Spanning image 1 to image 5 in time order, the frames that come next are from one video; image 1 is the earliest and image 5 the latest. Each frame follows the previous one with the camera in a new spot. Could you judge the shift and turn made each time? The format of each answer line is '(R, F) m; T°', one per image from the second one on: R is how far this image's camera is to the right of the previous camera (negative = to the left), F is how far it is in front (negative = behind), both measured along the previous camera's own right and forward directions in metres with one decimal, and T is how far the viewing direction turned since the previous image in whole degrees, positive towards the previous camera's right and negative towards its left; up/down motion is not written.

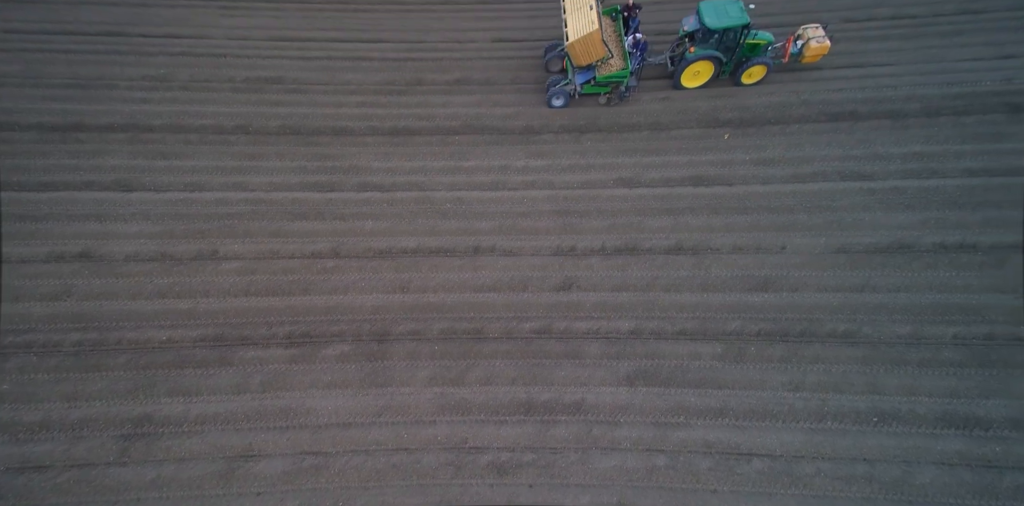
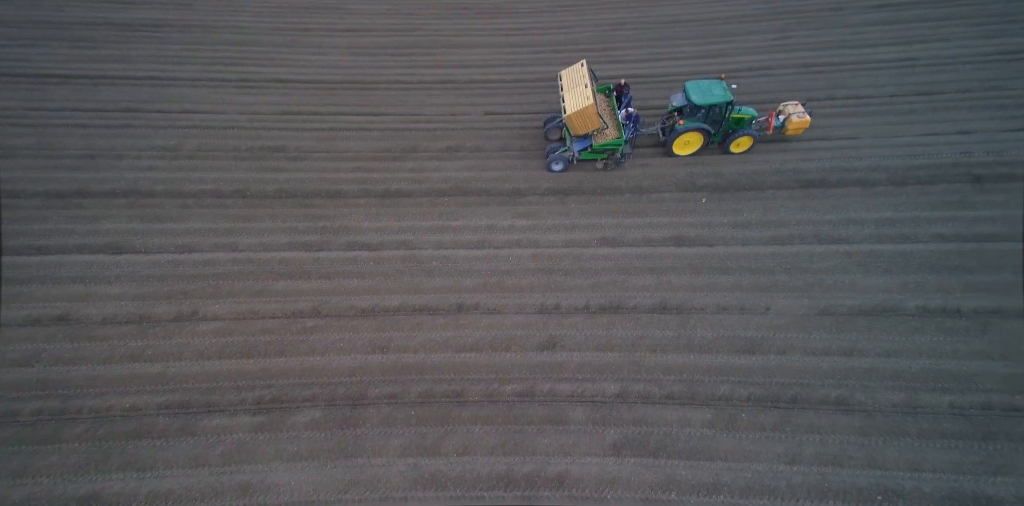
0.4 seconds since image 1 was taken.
(0.0, 0.0) m; +1°
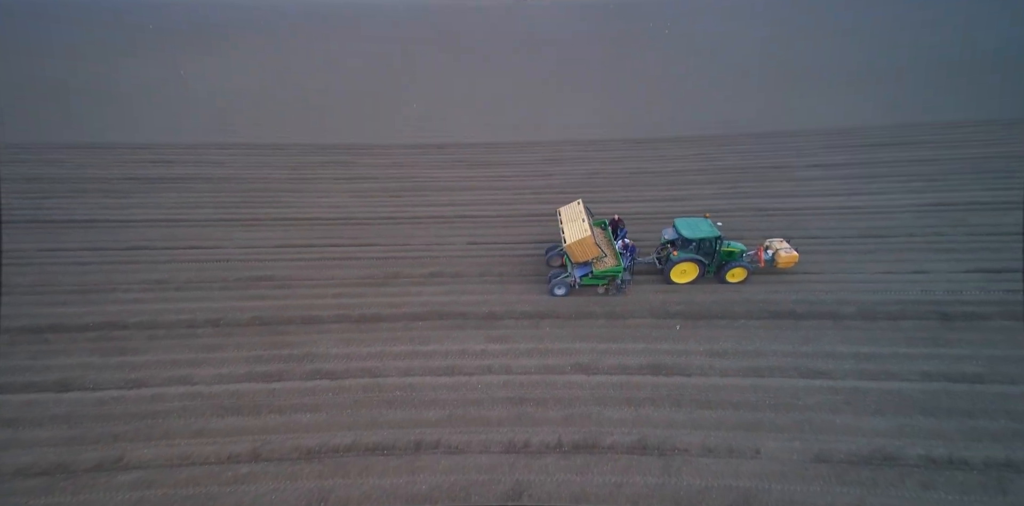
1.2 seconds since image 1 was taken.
(+0.1, +0.2) m; +2°
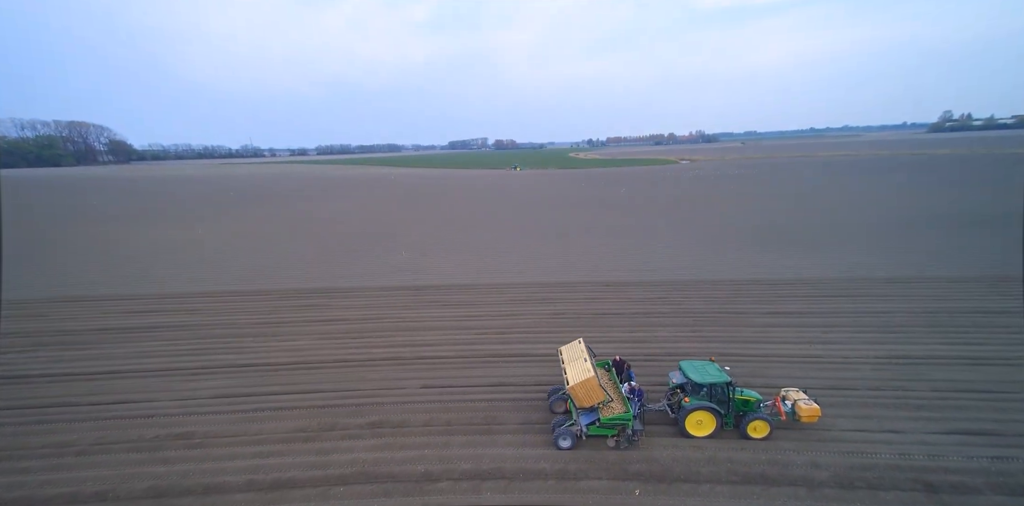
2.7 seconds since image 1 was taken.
(+0.5, +0.3) m; +3°
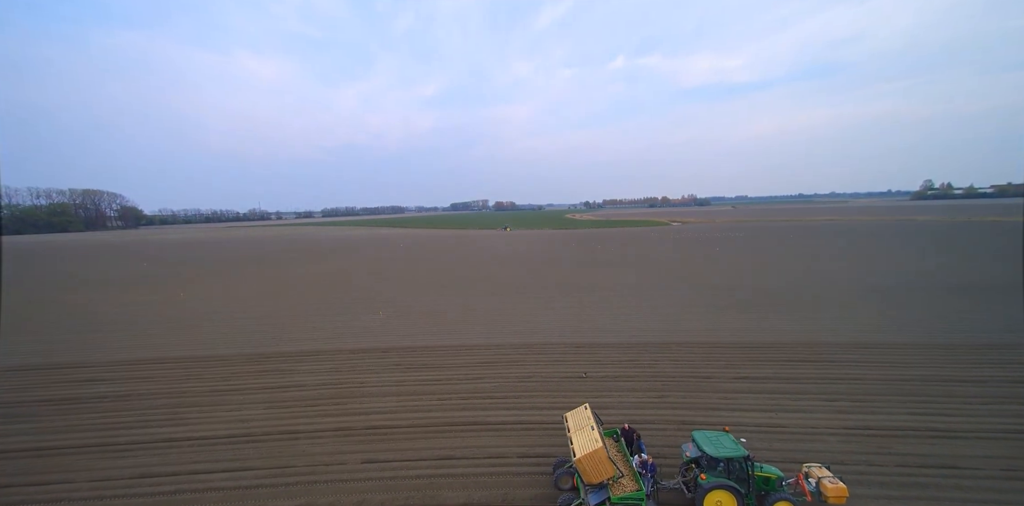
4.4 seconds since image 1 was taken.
(+0.7, +0.2) m; +1°
